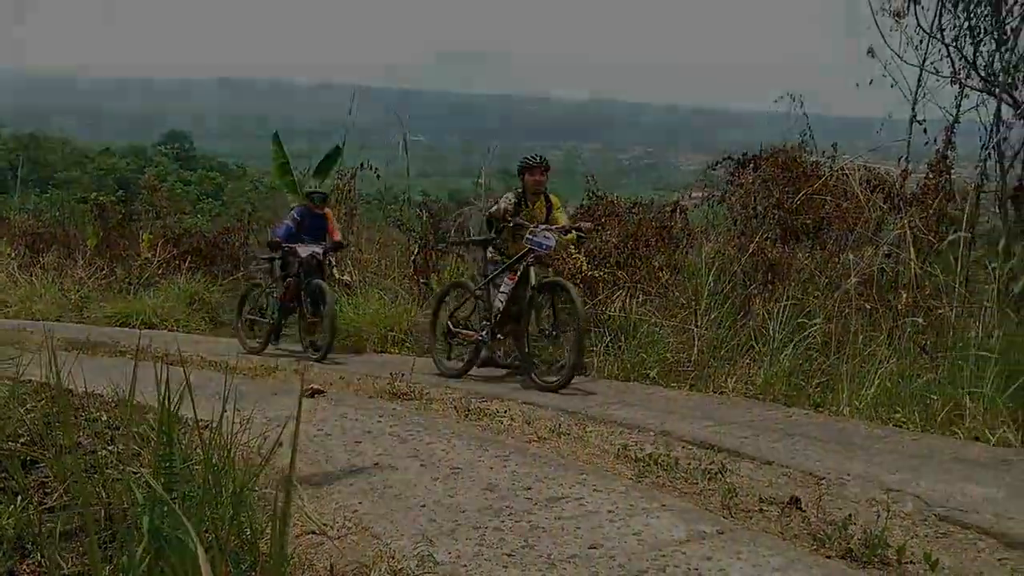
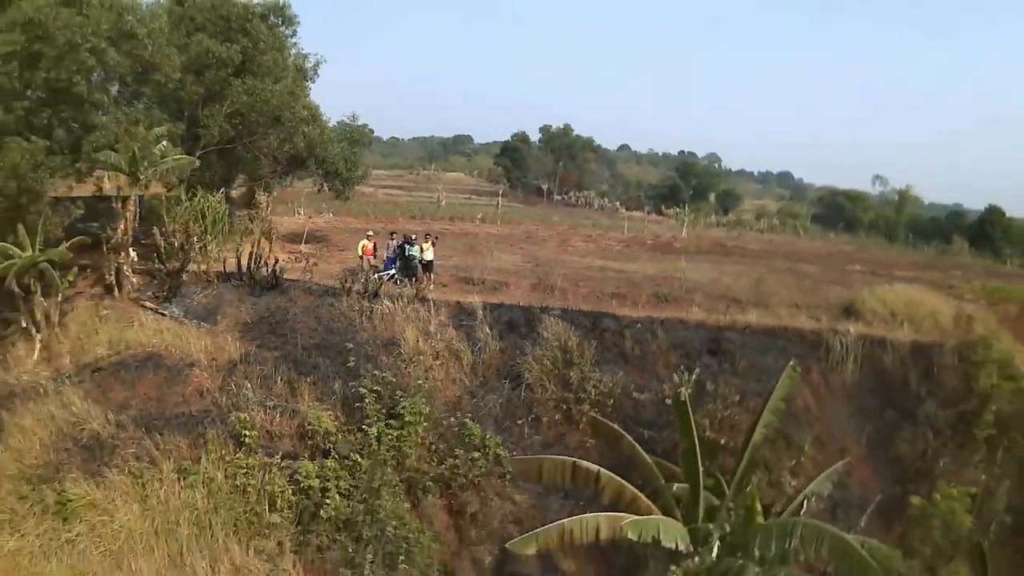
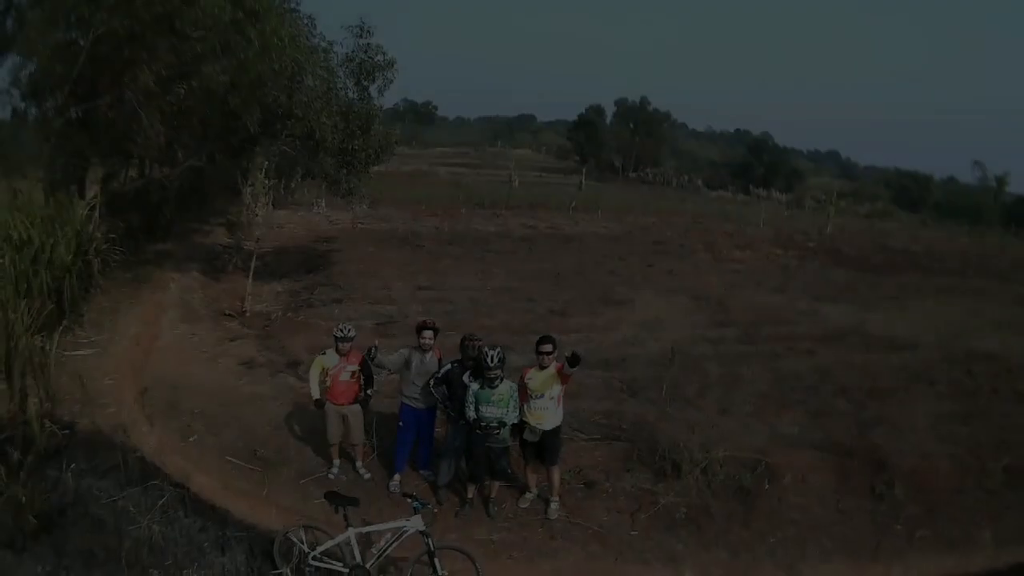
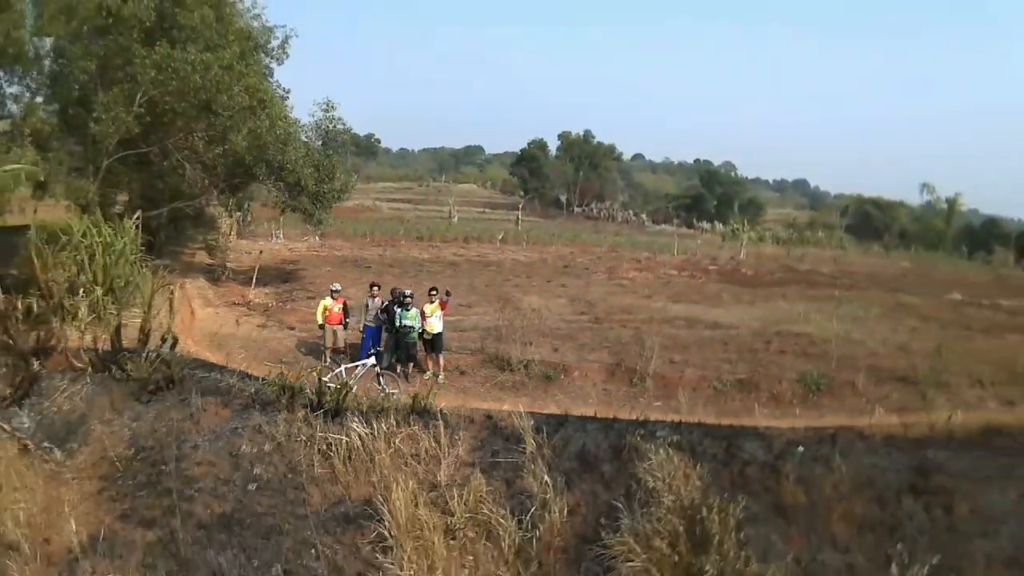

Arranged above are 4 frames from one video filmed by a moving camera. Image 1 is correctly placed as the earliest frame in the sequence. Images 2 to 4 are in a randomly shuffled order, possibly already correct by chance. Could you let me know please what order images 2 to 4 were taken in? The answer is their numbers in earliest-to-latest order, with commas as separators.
3, 4, 2
